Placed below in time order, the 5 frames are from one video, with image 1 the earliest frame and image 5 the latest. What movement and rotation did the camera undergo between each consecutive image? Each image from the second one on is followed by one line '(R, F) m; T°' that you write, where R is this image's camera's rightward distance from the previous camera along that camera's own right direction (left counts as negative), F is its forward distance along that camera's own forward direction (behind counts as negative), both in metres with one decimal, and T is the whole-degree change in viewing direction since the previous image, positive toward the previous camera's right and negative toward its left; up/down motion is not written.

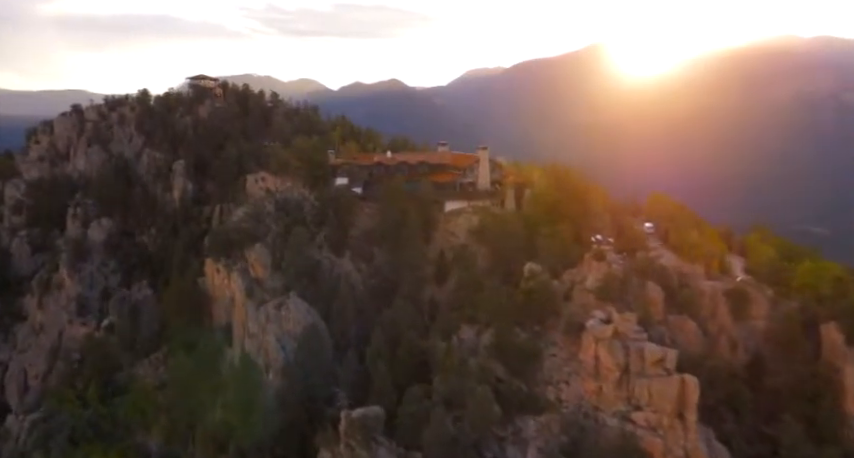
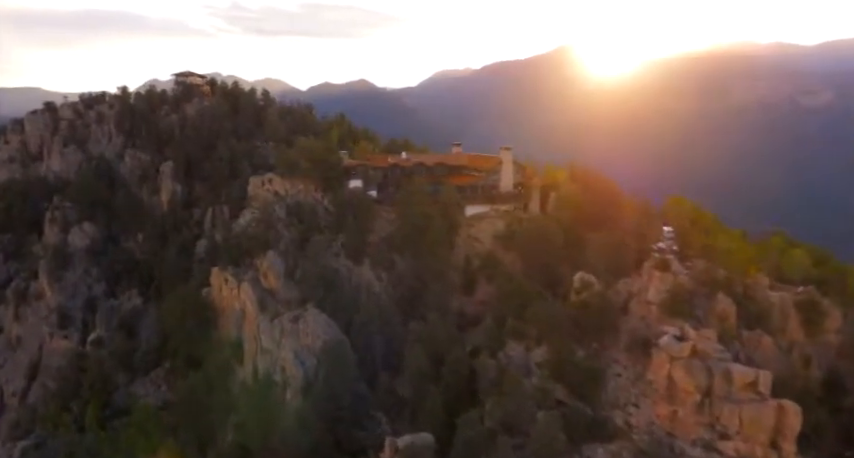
(-1.9, +1.3) m; +3°
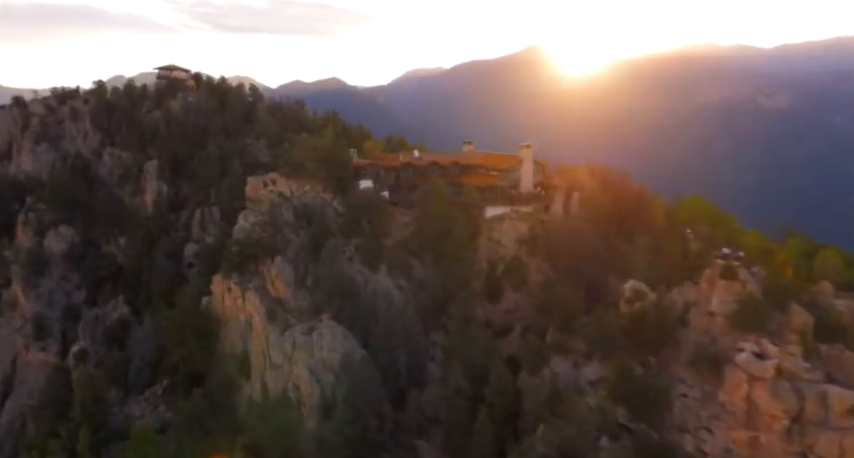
(-1.6, +1.4) m; +3°
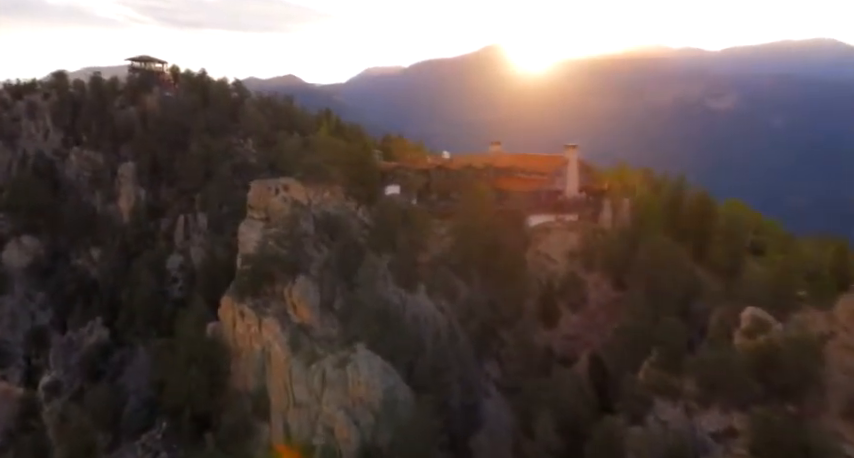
(-2.4, +2.6) m; +4°
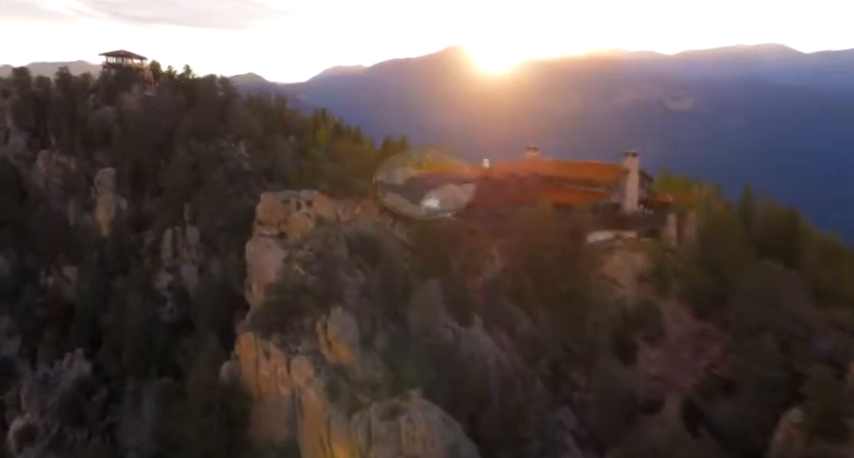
(-2.2, +2.5) m; +3°
